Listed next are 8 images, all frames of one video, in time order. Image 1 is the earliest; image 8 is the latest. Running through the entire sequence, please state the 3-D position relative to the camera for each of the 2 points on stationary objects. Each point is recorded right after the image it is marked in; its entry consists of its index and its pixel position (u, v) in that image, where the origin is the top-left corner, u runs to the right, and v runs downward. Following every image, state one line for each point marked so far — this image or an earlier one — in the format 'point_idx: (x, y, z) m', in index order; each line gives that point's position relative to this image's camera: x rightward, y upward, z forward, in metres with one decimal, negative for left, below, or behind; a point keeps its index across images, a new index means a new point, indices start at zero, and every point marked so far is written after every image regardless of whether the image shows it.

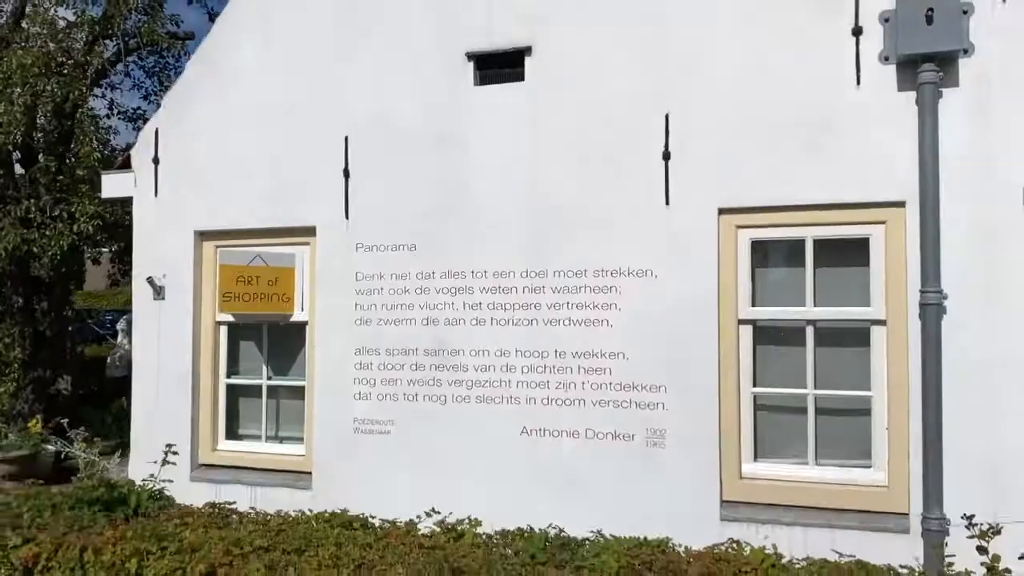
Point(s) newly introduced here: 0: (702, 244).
0: (+0.8, +0.2, +3.7) m
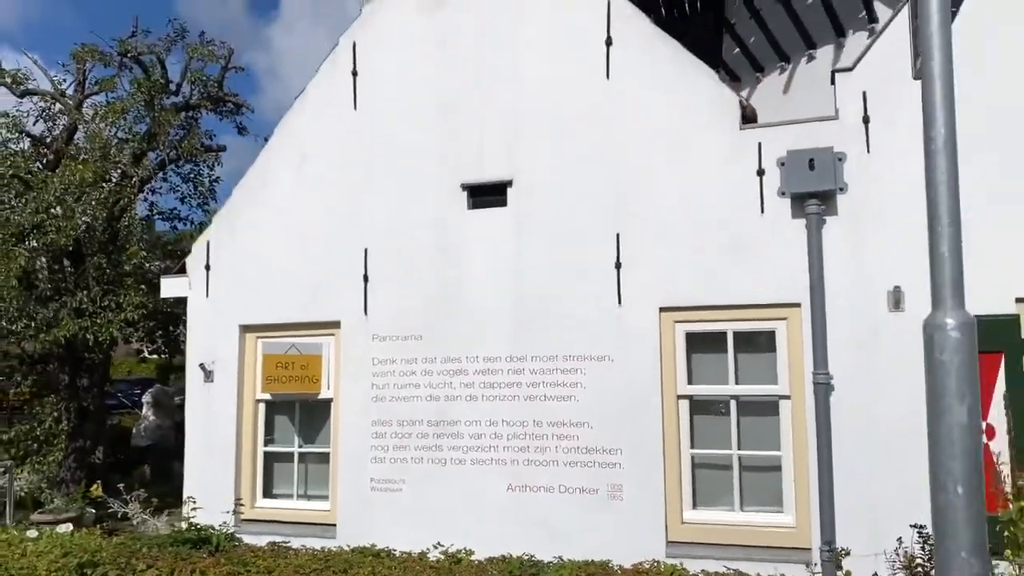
0: (+0.7, -0.3, +4.7) m
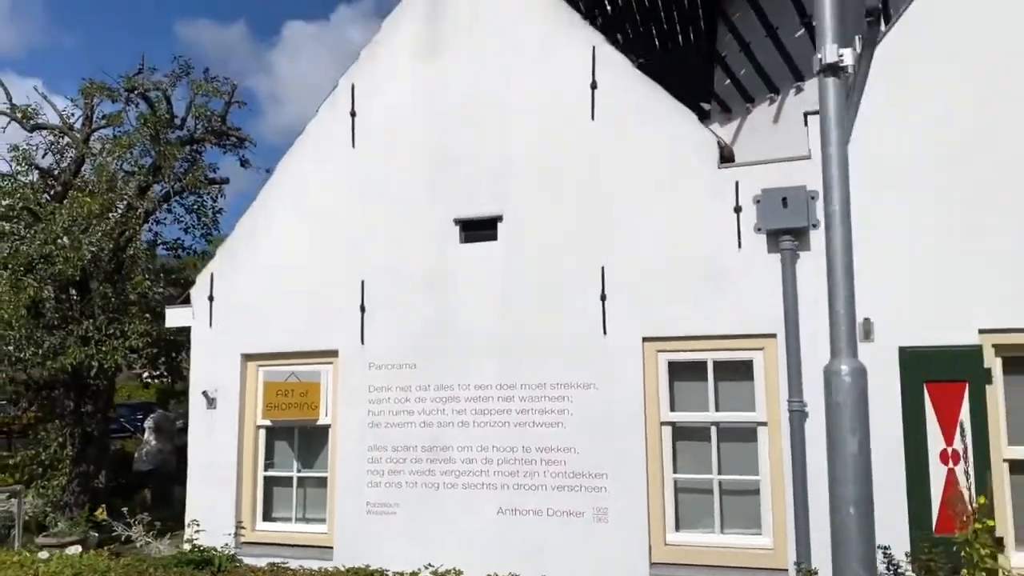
0: (+0.7, -0.4, +5.0) m
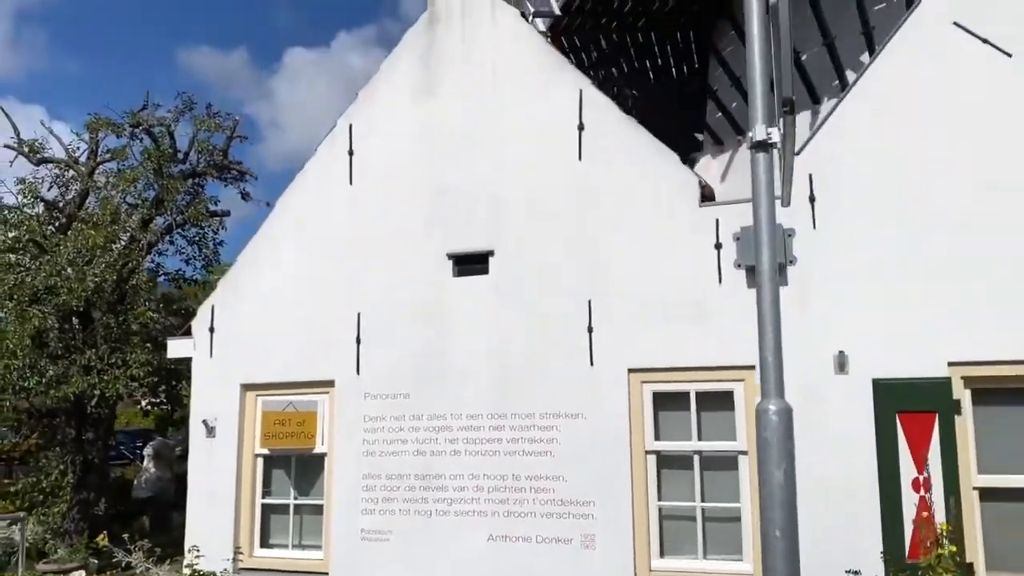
0: (+0.6, -0.6, +5.1) m
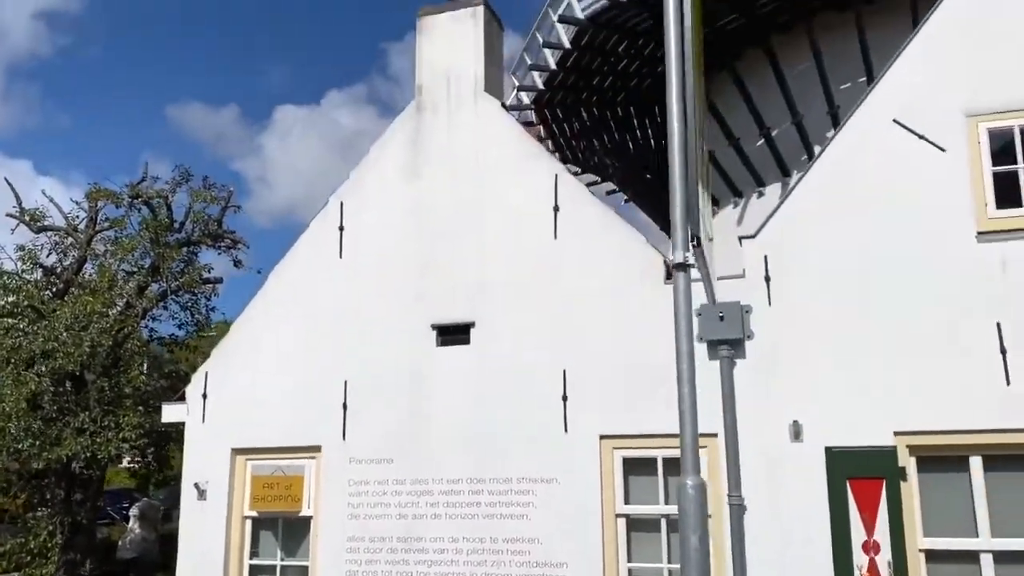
0: (+0.5, -1.1, +5.4) m
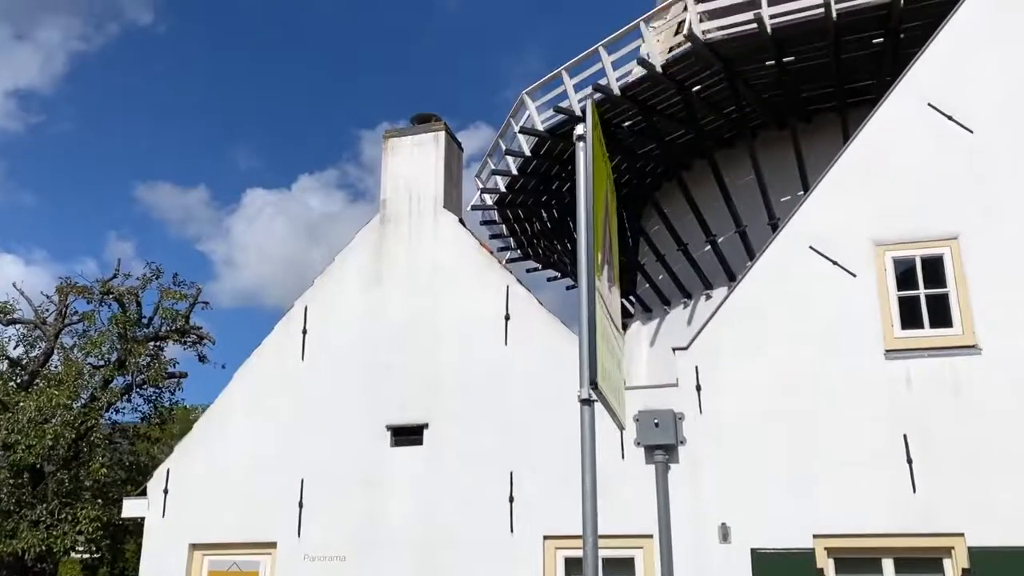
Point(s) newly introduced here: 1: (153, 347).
0: (+0.1, -1.8, +5.7) m
1: (-3.9, -0.7, +9.6) m
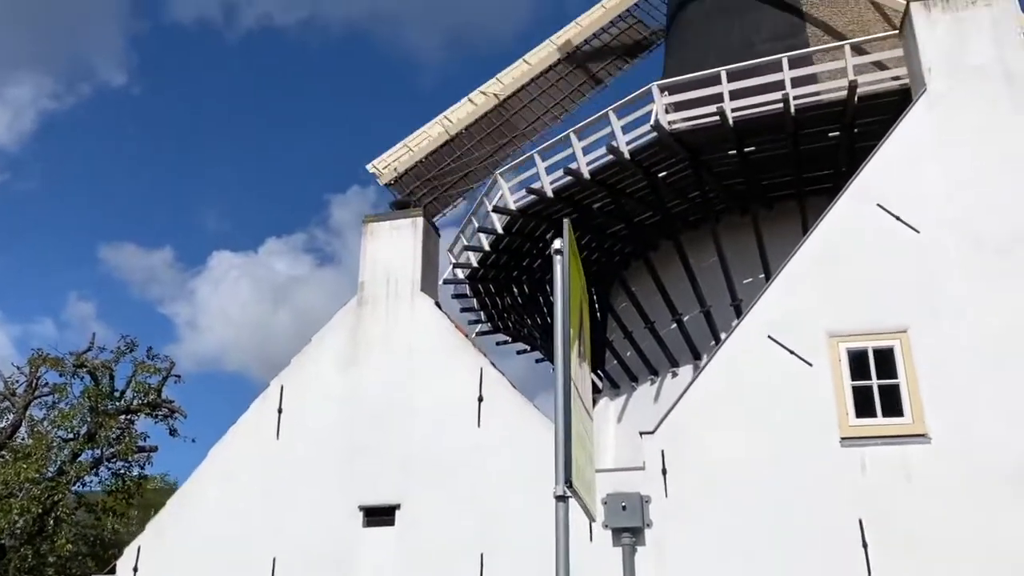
0: (-0.1, -2.4, +5.8) m
1: (-4.3, -1.5, +9.6) m
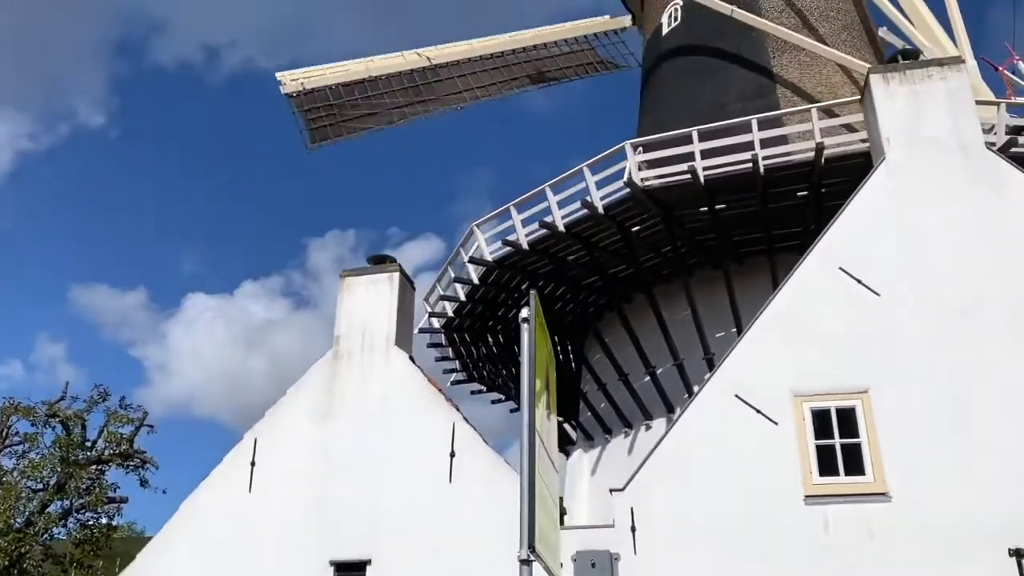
0: (-0.3, -2.7, +5.8) m
1: (-4.6, -2.0, +9.6) m
